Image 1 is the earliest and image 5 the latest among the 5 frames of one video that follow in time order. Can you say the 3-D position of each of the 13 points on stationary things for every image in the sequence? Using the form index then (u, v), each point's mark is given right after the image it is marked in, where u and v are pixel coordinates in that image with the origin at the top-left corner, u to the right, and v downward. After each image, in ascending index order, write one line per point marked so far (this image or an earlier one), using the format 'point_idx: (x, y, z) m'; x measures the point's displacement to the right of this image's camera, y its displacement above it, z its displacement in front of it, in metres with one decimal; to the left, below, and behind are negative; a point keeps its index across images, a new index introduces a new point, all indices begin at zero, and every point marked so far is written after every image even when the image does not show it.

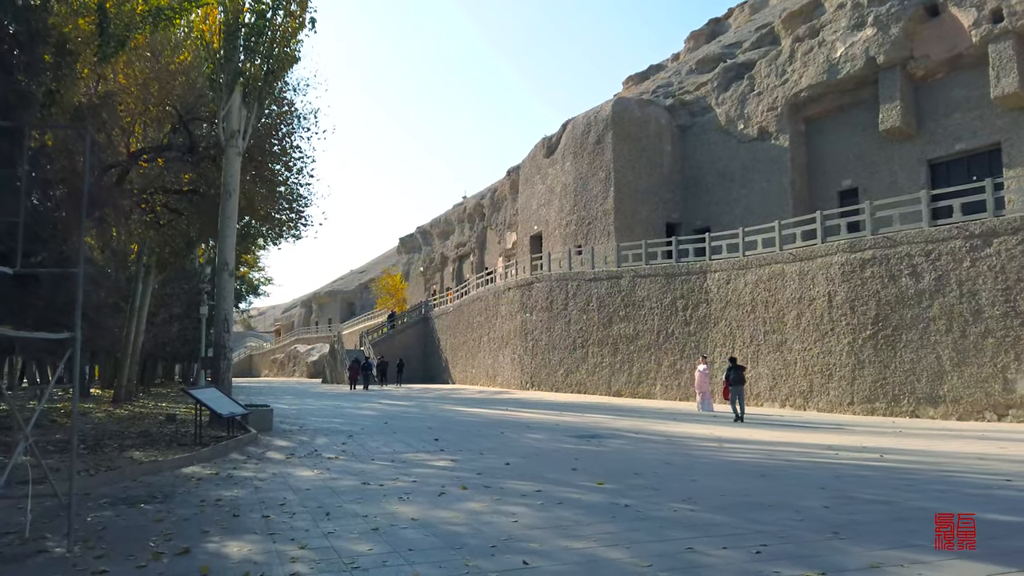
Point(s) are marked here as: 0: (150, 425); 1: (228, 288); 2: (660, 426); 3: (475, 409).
0: (-6.7, -2.6, +14.4) m
1: (-5.3, 0.0, +14.5) m
2: (+2.8, -2.6, +14.8) m
3: (-1.0, -3.1, +19.7) m
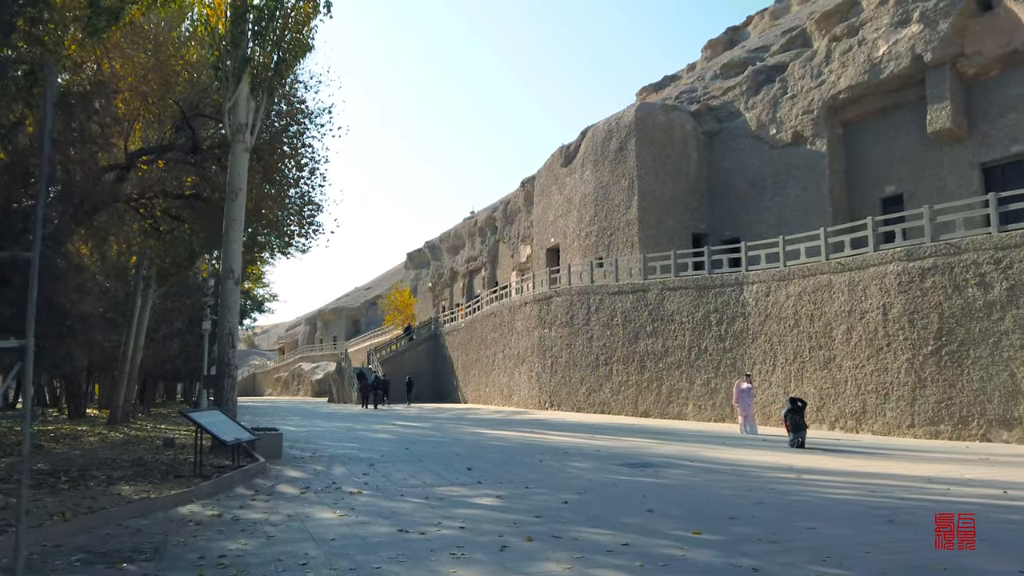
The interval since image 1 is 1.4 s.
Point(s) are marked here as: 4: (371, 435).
0: (-6.1, -2.7, +12.9) m
1: (-4.7, -0.1, +13.1) m
2: (+3.5, -2.8, +13.2) m
3: (-0.3, -3.4, +18.2) m
4: (-3.1, -3.2, +17.1) m
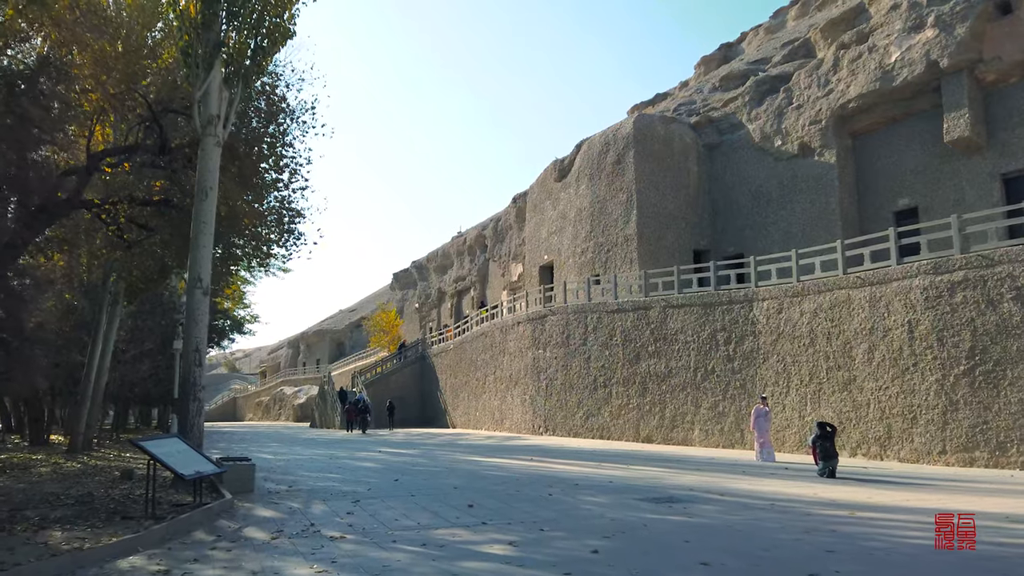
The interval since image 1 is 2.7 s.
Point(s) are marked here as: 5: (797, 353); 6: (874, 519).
0: (-6.0, -2.9, +11.3) m
1: (-4.6, -0.3, +11.6) m
2: (+3.5, -3.0, +11.8) m
3: (-0.4, -3.7, +16.7) m
4: (-3.1, -3.5, +15.6) m
5: (+6.9, -1.6, +18.9) m
6: (+3.9, -2.5, +8.3) m
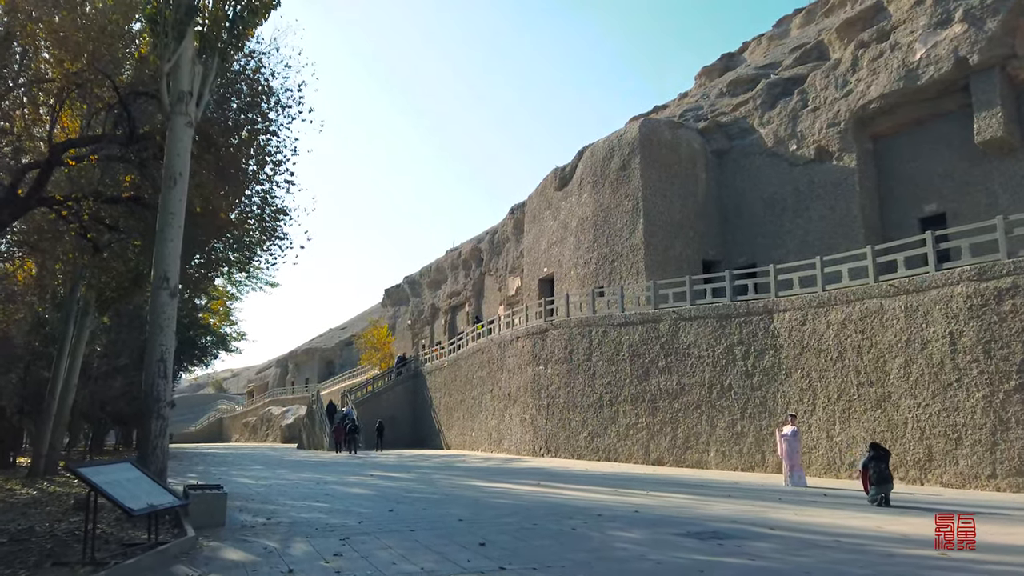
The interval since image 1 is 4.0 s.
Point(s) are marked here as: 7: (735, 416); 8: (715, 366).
0: (-5.9, -2.9, +9.7) m
1: (-4.5, -0.3, +10.1) m
2: (+3.7, -3.0, +10.4) m
3: (-0.3, -3.8, +15.1) m
4: (-3.0, -3.6, +14.0) m
5: (+7.0, -1.8, +17.5) m
6: (+4.1, -2.4, +6.8) m
7: (+5.5, -3.2, +19.4) m
8: (+5.2, -2.0, +20.0) m
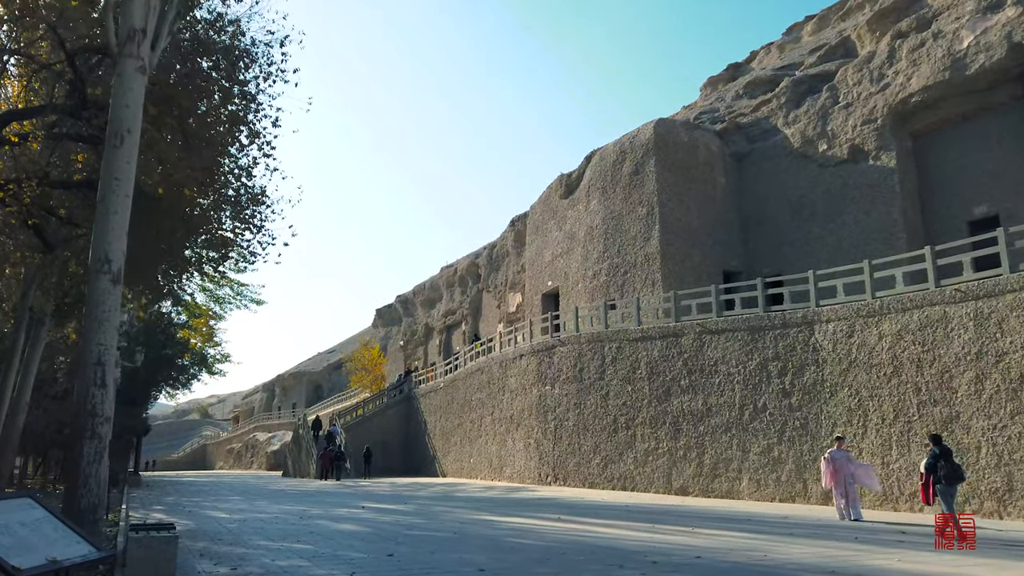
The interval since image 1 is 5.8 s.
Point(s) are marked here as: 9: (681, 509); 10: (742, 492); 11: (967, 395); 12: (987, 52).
0: (-5.5, -2.7, +7.5) m
1: (-4.1, -0.2, +8.0) m
2: (+4.0, -2.9, +8.3) m
3: (0.0, -3.9, +13.0) m
4: (-2.7, -3.6, +11.8) m
5: (+7.2, -1.9, +15.5) m
6: (+4.4, -2.2, +4.8) m
7: (+5.8, -3.3, +17.3) m
8: (+5.4, -2.2, +17.9) m
9: (+3.3, -4.3, +15.4) m
10: (+5.2, -4.6, +17.7) m
11: (+8.2, -1.9, +14.0) m
12: (+10.8, +5.4, +17.6) m
